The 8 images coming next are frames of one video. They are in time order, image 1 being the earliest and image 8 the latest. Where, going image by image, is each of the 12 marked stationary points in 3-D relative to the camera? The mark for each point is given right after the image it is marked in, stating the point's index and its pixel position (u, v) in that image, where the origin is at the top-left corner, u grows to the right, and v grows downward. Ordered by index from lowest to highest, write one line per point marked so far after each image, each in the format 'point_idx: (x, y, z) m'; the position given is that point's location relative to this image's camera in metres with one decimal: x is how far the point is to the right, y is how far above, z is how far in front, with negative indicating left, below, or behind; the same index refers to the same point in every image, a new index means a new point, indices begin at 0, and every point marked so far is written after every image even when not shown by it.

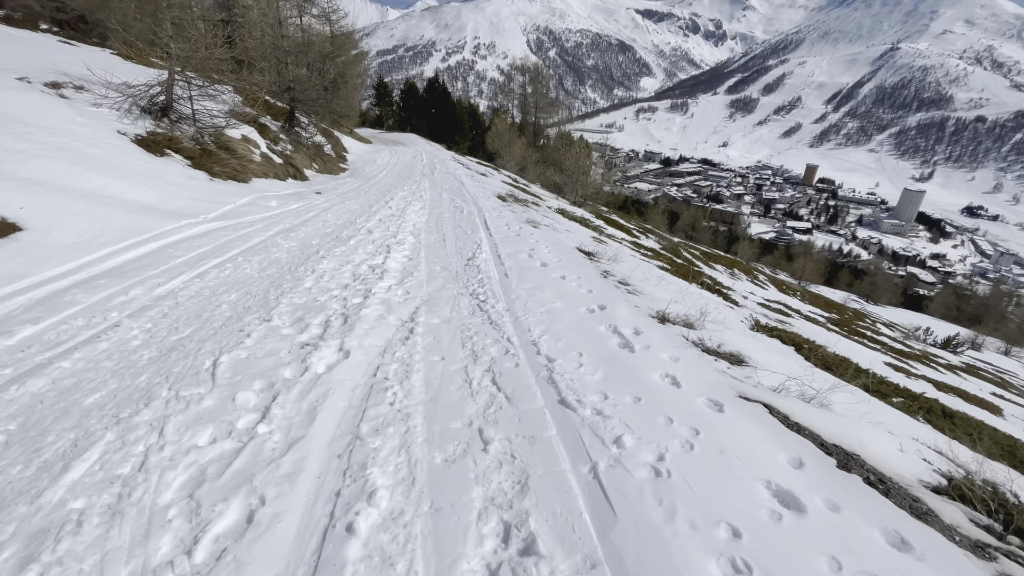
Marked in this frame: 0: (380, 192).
0: (-5.2, +3.9, +18.8) m
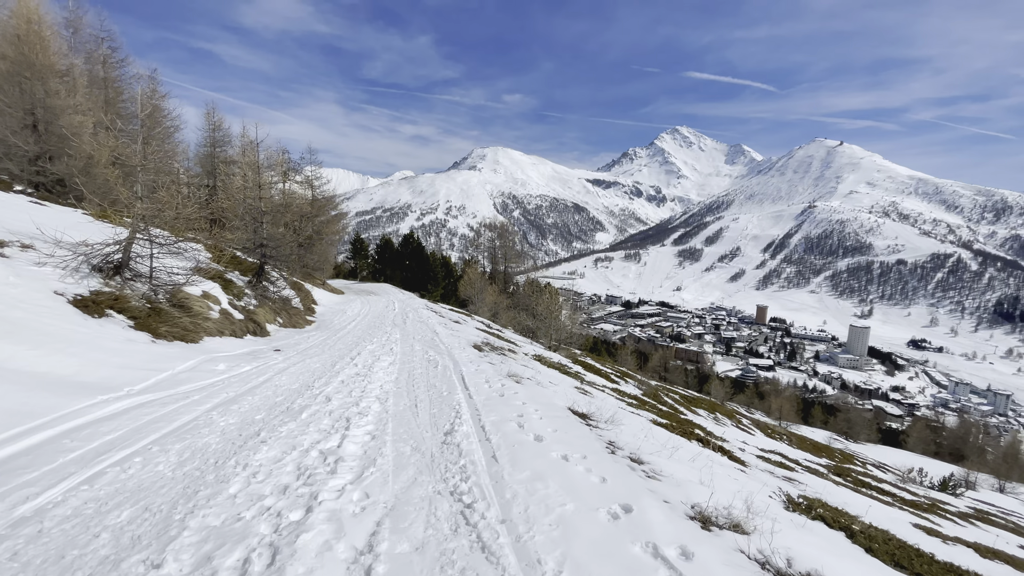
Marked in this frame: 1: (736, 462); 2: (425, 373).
0: (-6.1, -2.2, +17.5) m
1: (+6.9, -5.3, +14.3) m
2: (-2.2, -2.3, +12.5) m
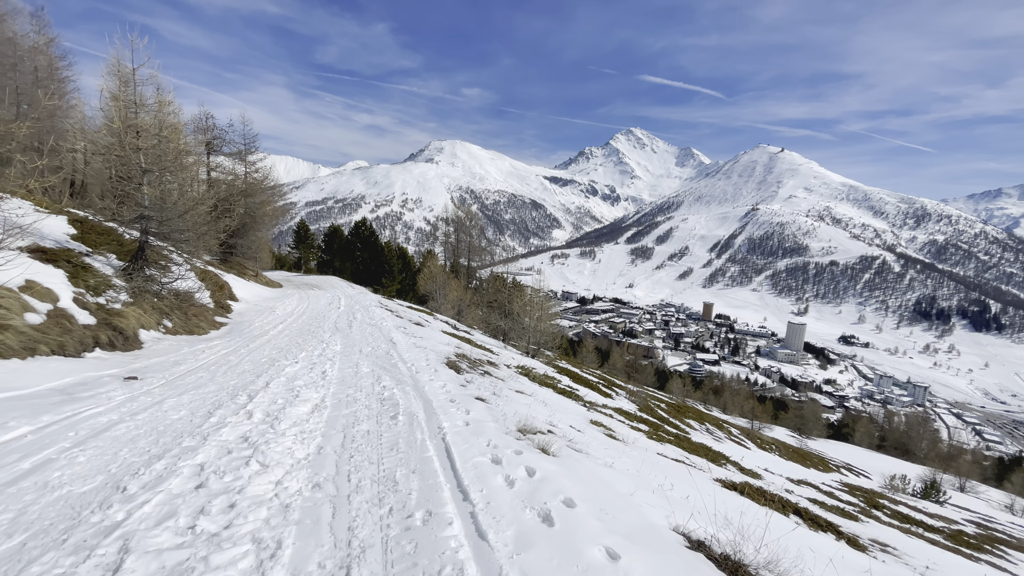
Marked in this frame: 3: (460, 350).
0: (-6.2, -2.0, +11.5) m
1: (+6.9, -5.3, +9.6) m
2: (-1.9, -2.2, +6.9) m
3: (-2.0, -2.4, +18.3) m
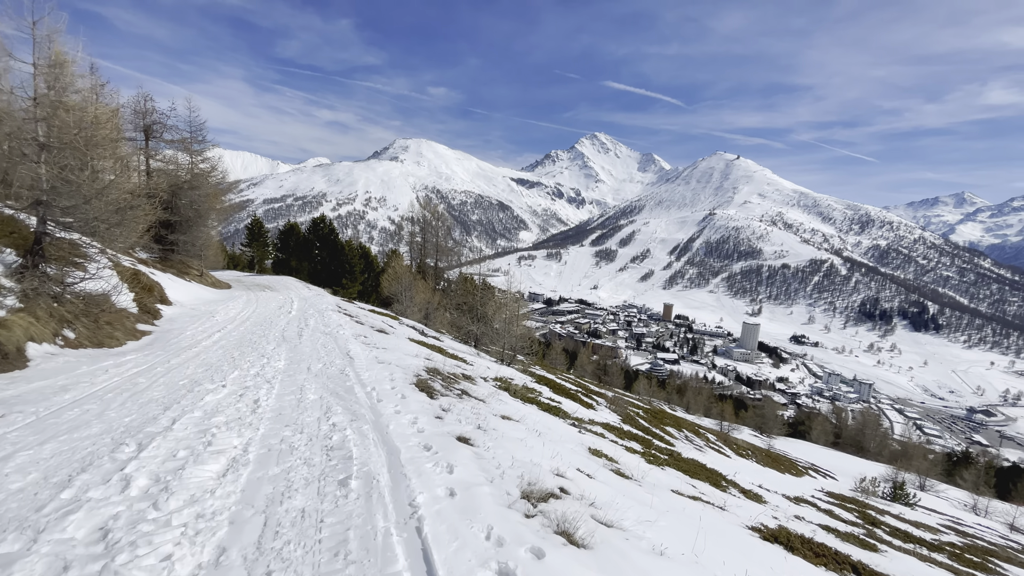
0: (-6.5, -2.1, +8.9) m
1: (+6.8, -5.4, +7.8) m
2: (-1.8, -2.2, +4.5) m
3: (-2.7, -2.5, +15.9) m
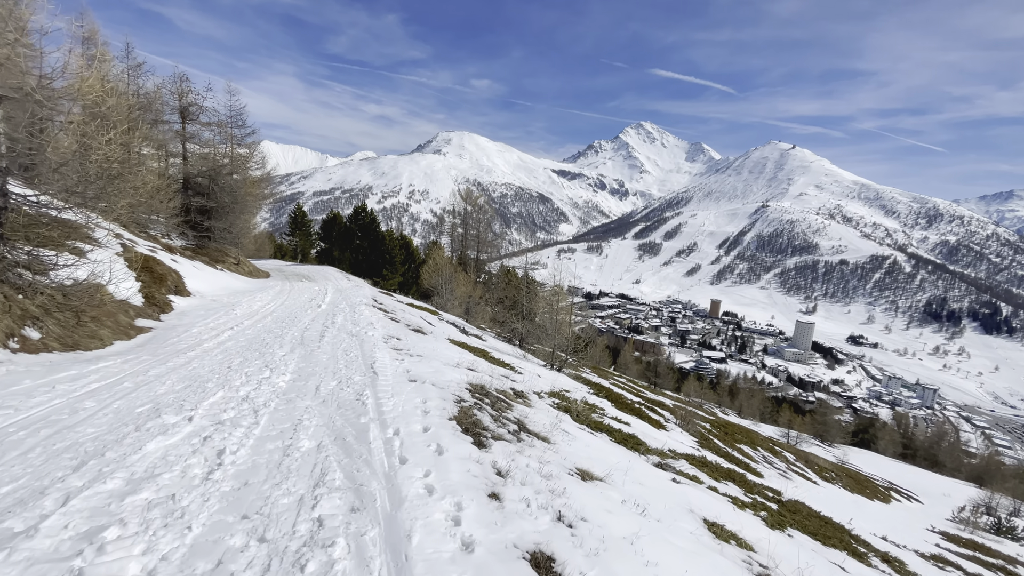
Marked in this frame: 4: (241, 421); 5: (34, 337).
0: (-5.3, -2.0, +6.1) m
1: (+7.8, -5.5, +4.0) m
2: (-1.0, -2.3, +1.4) m
3: (-1.0, -2.3, +12.8) m
4: (-4.0, -2.0, +6.9) m
5: (-10.2, -1.0, +10.0) m
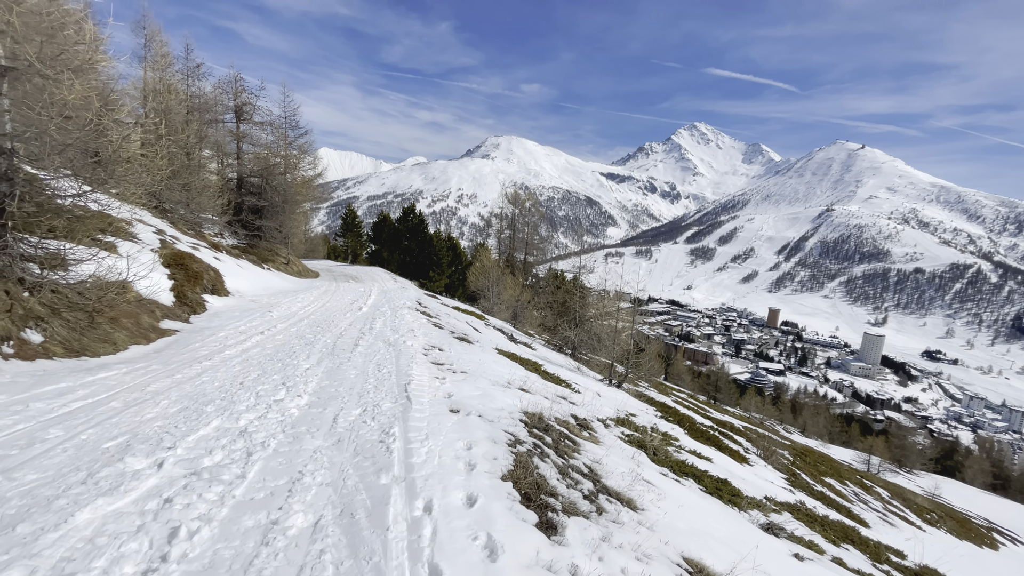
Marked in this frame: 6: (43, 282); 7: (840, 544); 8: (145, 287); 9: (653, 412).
0: (-4.5, -2.0, +4.4) m
1: (+8.2, -5.7, +1.1) m
2: (-0.7, -2.3, -0.7) m
3: (+0.4, -2.5, +10.7) m
4: (-3.1, -2.0, +5.1) m
5: (-9.0, -1.0, +8.8) m
6: (-9.1, +0.1, +9.0) m
7: (+7.4, -5.7, +10.5) m
8: (-10.3, +0.1, +13.3) m
9: (+5.2, -4.6, +17.4) m
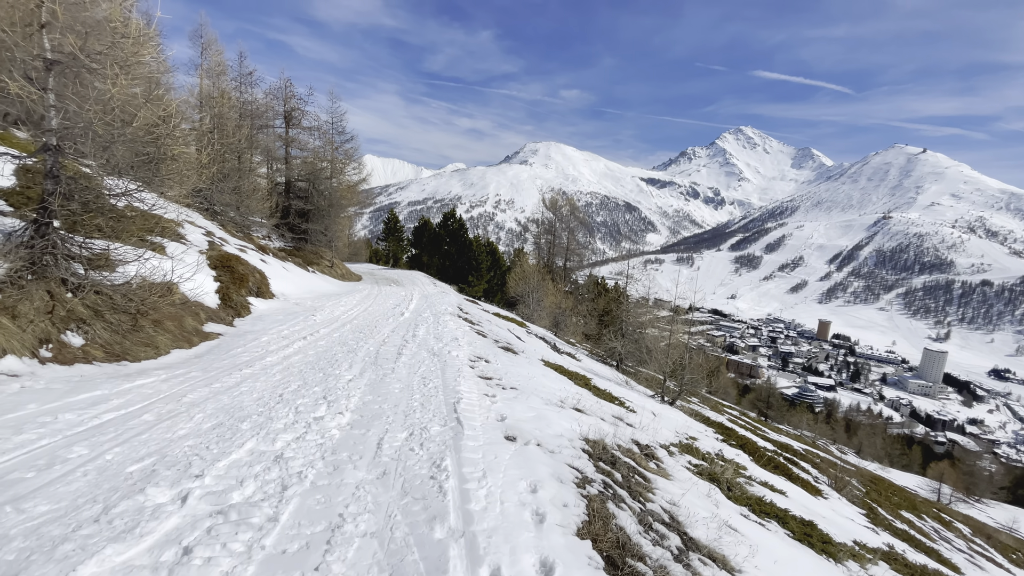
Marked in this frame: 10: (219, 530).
0: (-3.8, -2.0, +3.8) m
1: (+8.6, -5.9, -0.6) m
2: (-0.5, -2.4, -1.5) m
3: (+1.6, -2.7, +9.7) m
4: (-2.4, -2.1, +4.4) m
5: (-8.0, -1.0, +8.6) m
6: (-8.0, +0.1, +8.8) m
7: (+8.4, -6.0, +9.0) m
8: (-8.8, 0.0, +13.1) m
9: (+6.8, -4.9, +16.0) m
10: (-2.5, -2.1, +4.1) m
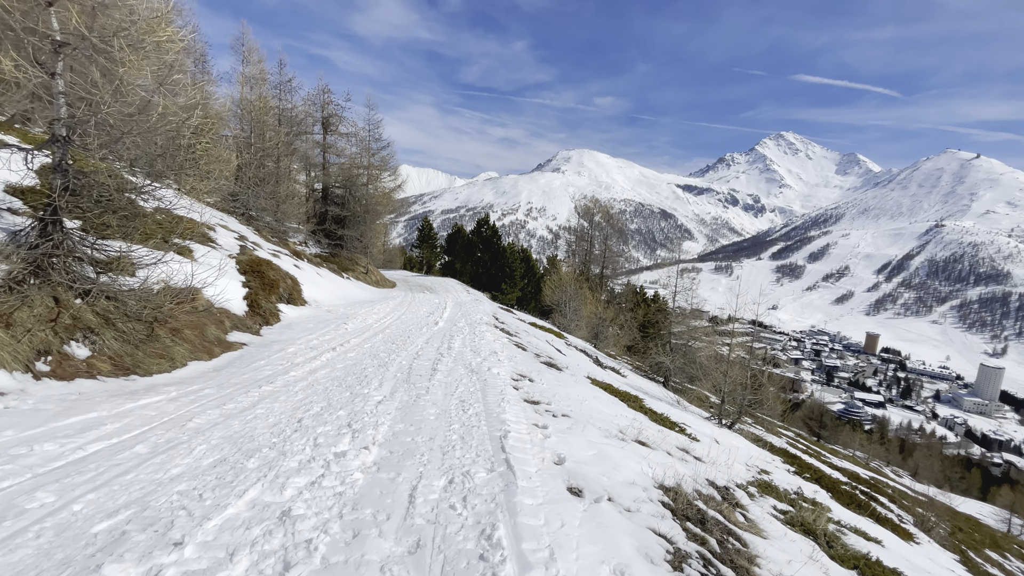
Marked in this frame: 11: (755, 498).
0: (-3.3, -2.1, +2.7) m
1: (+8.7, -6.0, -2.5) m
2: (-0.3, -2.3, -2.9) m
3: (+2.5, -2.9, +8.2) m
4: (-1.8, -2.1, +3.2) m
5: (-7.1, -1.1, +7.7) m
6: (-7.1, 0.0, +7.9) m
7: (+9.2, -6.3, +6.9) m
8: (-7.6, -0.1, +12.4) m
9: (+8.0, -5.3, +14.1) m
10: (-2.0, -2.1, +2.9) m
11: (+4.4, -3.8, +8.5) m
